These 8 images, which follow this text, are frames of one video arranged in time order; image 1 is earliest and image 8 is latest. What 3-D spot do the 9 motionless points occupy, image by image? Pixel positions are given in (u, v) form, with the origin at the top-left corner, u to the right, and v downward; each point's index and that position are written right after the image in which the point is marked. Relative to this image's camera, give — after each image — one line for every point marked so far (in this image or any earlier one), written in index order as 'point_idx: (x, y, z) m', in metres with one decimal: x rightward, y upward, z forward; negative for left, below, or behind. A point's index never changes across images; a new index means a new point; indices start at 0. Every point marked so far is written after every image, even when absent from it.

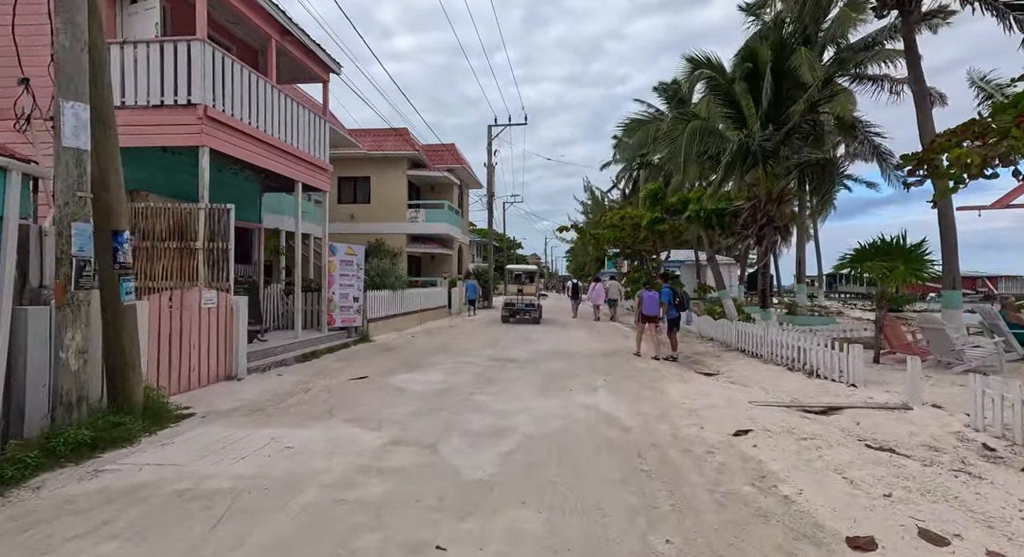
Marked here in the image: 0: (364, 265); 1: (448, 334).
0: (-3.9, +0.3, +13.8) m
1: (-2.0, -1.7, +16.1) m
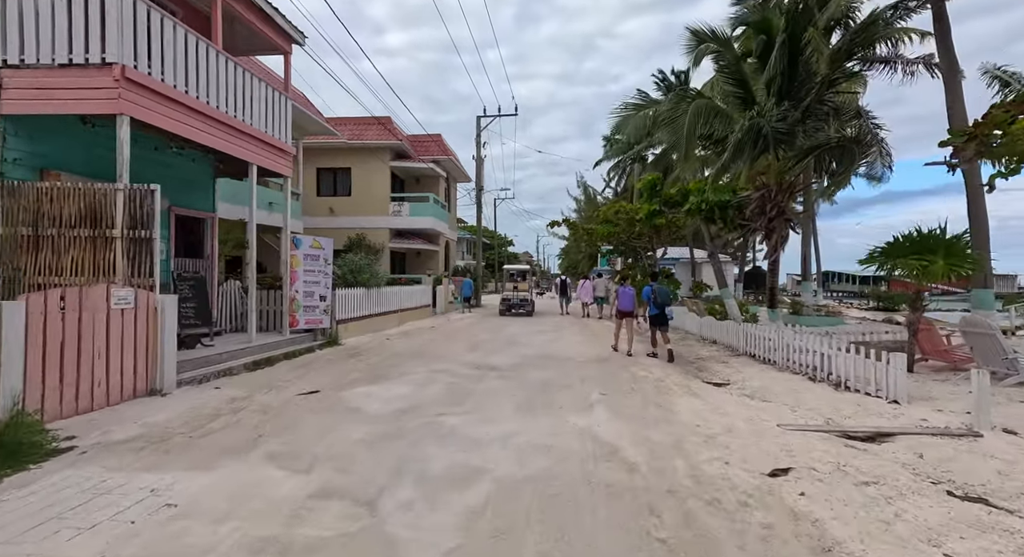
0: (-4.2, +0.4, +12.5) m
1: (-2.4, -1.6, +14.8) m
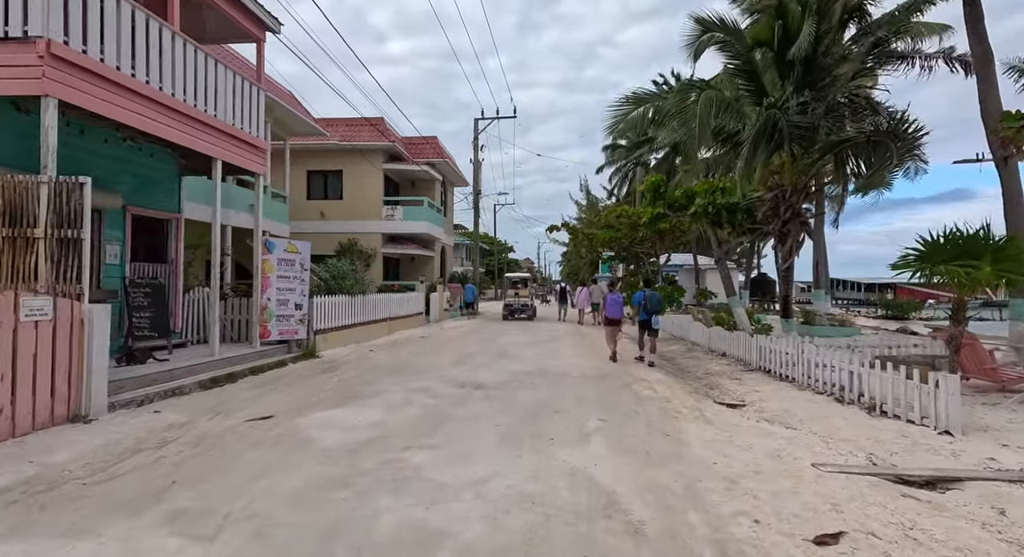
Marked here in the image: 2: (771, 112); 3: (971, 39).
0: (-4.4, +0.3, +11.5) m
1: (-2.6, -1.8, +13.8) m
2: (+5.0, +3.3, +10.3) m
3: (+8.6, +4.5, +9.9) m
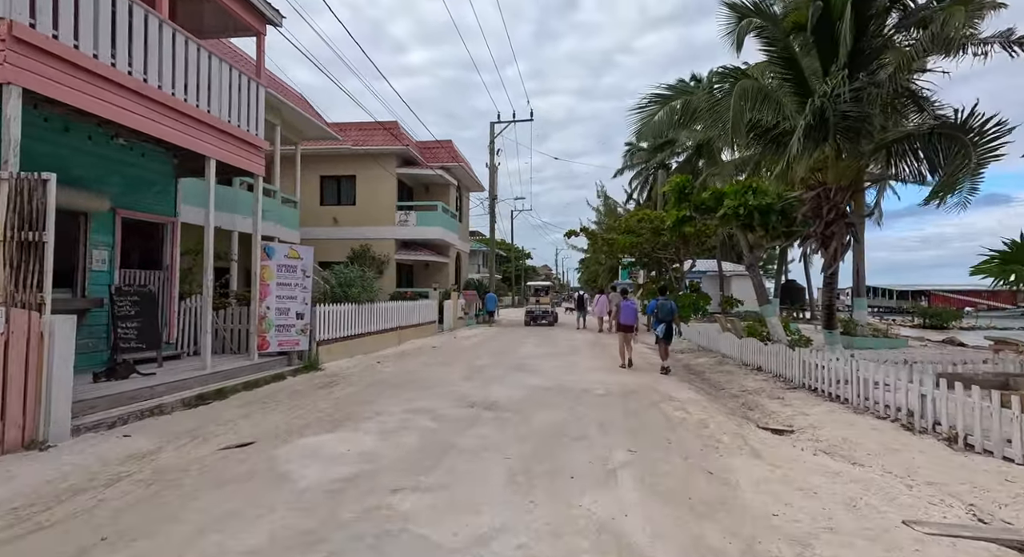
0: (-4.1, +0.1, +10.8) m
1: (-2.2, -2.0, +13.0) m
2: (+5.3, +3.1, +9.3) m
3: (+8.9, +4.4, +8.8) m
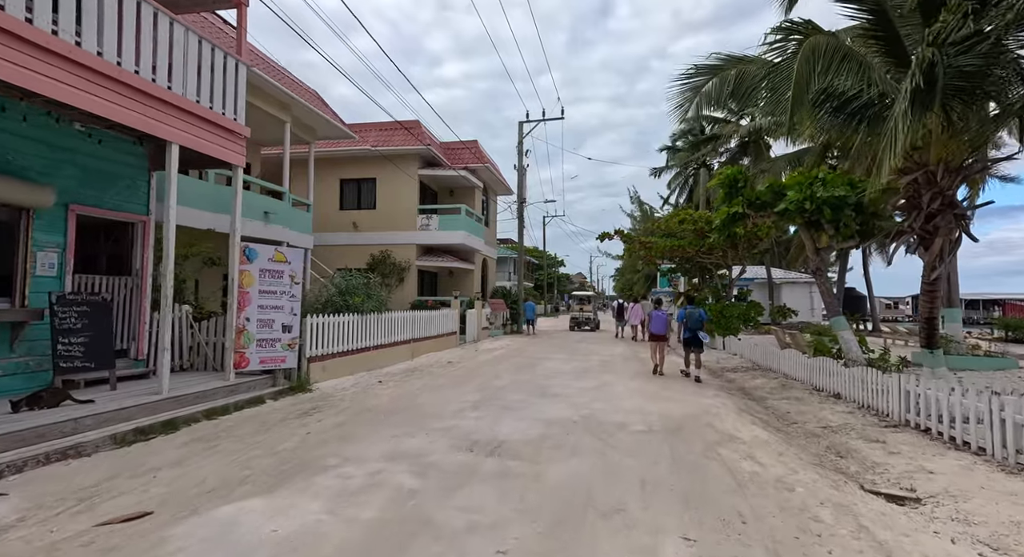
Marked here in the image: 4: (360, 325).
0: (-3.7, 0.0, +9.3) m
1: (-1.7, -2.1, +11.4) m
2: (+5.5, +3.1, +7.3) m
3: (+9.1, +4.3, +6.6) m
4: (-3.4, -1.0, +11.8) m
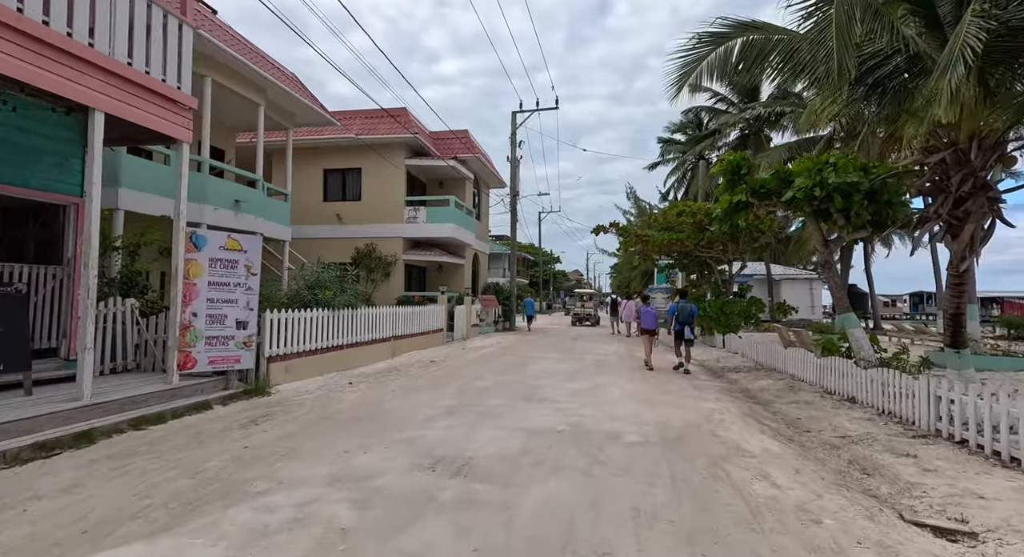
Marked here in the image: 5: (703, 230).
0: (-4.0, +0.1, +8.4) m
1: (-2.0, -2.0, +10.4) m
2: (+5.3, +3.2, +6.3) m
3: (+8.8, +4.5, +5.7) m
4: (-3.7, -0.9, +10.8) m
5: (+6.8, +1.7, +18.8) m
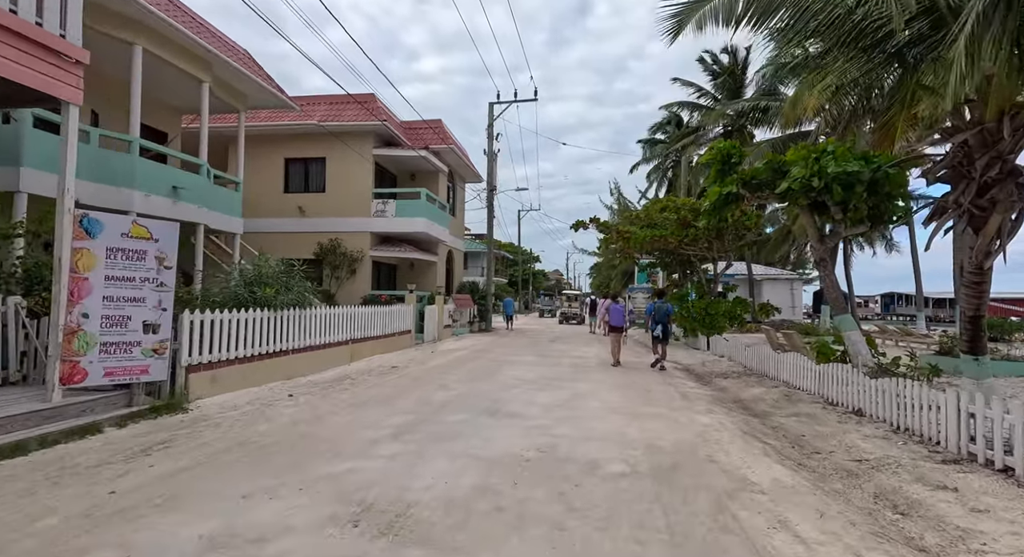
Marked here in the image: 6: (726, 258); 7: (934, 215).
0: (-4.5, +0.2, +7.1) m
1: (-2.5, -1.9, +9.2) m
2: (+4.9, +3.2, +5.4) m
3: (+8.4, +4.5, +4.8) m
4: (-4.3, -0.8, +9.5) m
5: (+5.9, +1.8, +17.9) m
6: (+7.9, +0.8, +19.6) m
7: (+6.1, +0.9, +7.6) m
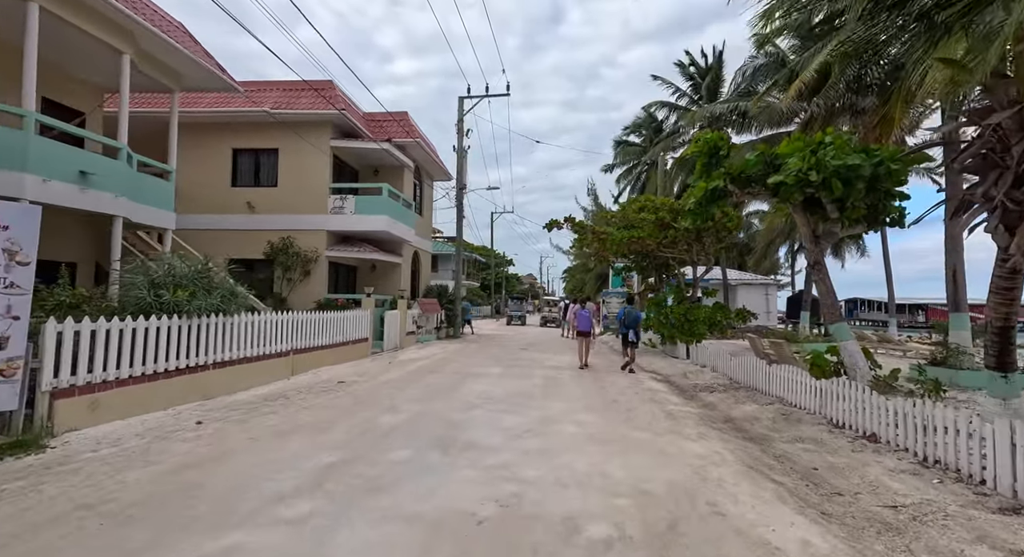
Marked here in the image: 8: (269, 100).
0: (-5.0, +0.2, +5.5) m
1: (-3.1, -1.9, +7.7) m
2: (+4.5, +3.2, +4.3) m
3: (+8.1, +4.4, +4.0) m
4: (-4.9, -0.8, +8.0) m
5: (+4.9, +1.6, +16.9) m
6: (+6.8, +0.6, +18.7) m
7: (+5.6, +0.9, +6.6) m
8: (-8.4, +6.2, +18.4) m
